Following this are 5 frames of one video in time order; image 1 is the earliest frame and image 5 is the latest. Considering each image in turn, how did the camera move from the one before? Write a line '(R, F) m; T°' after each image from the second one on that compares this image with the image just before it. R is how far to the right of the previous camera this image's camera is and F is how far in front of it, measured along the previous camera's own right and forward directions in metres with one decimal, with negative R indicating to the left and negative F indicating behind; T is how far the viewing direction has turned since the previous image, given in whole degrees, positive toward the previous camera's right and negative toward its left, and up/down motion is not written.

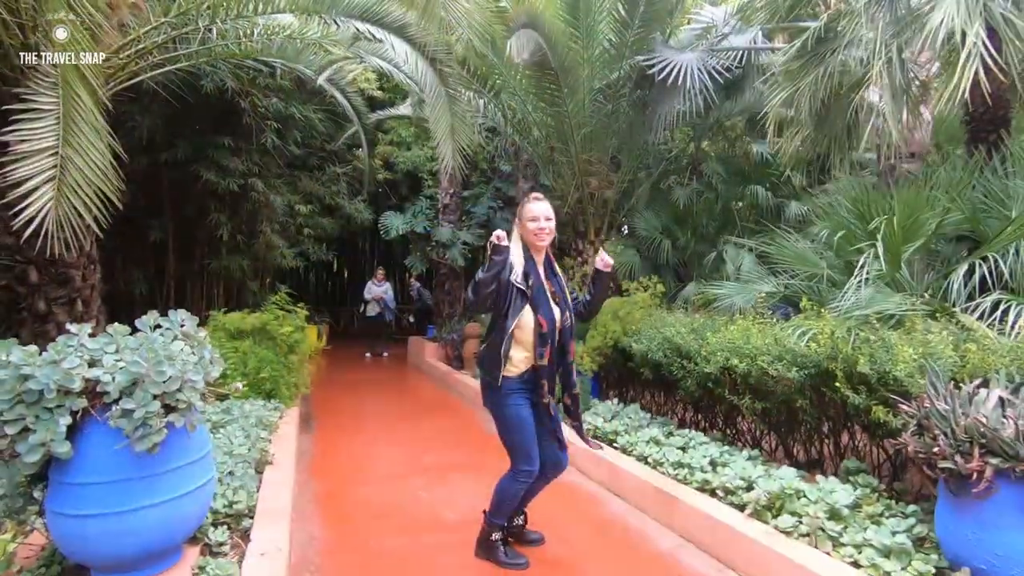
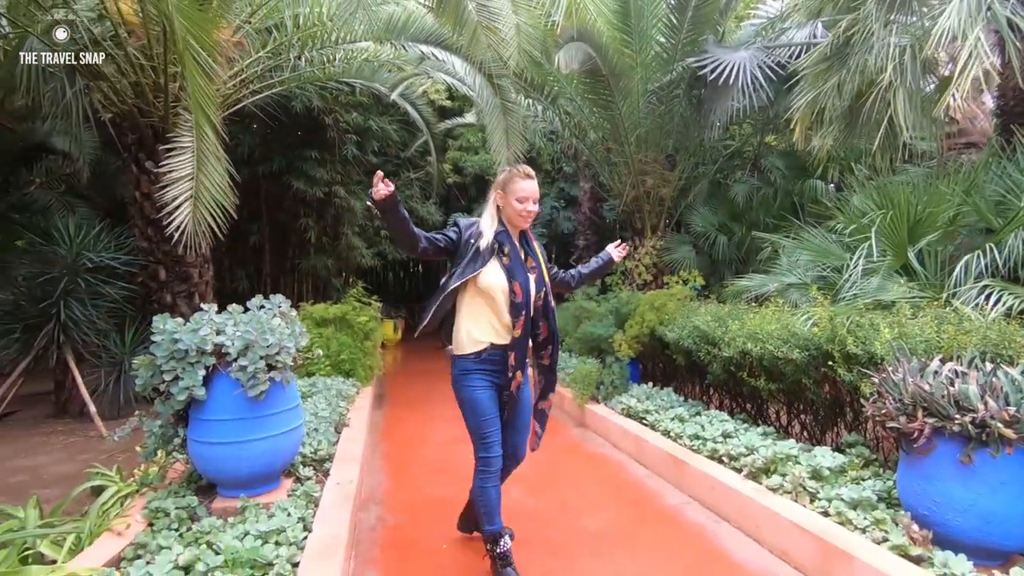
(+0.3, -0.5) m; -8°
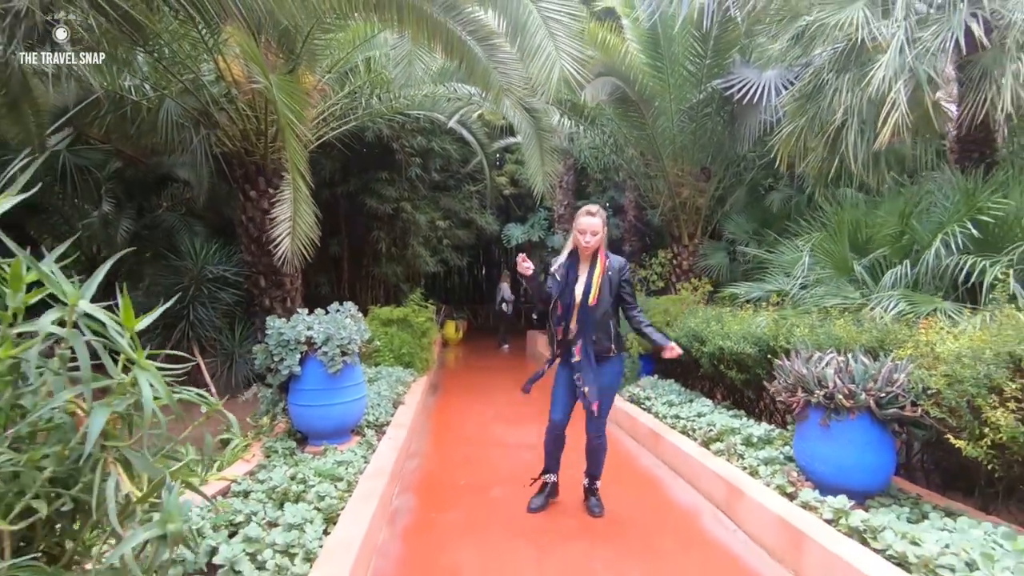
(+0.5, -1.0) m; -7°
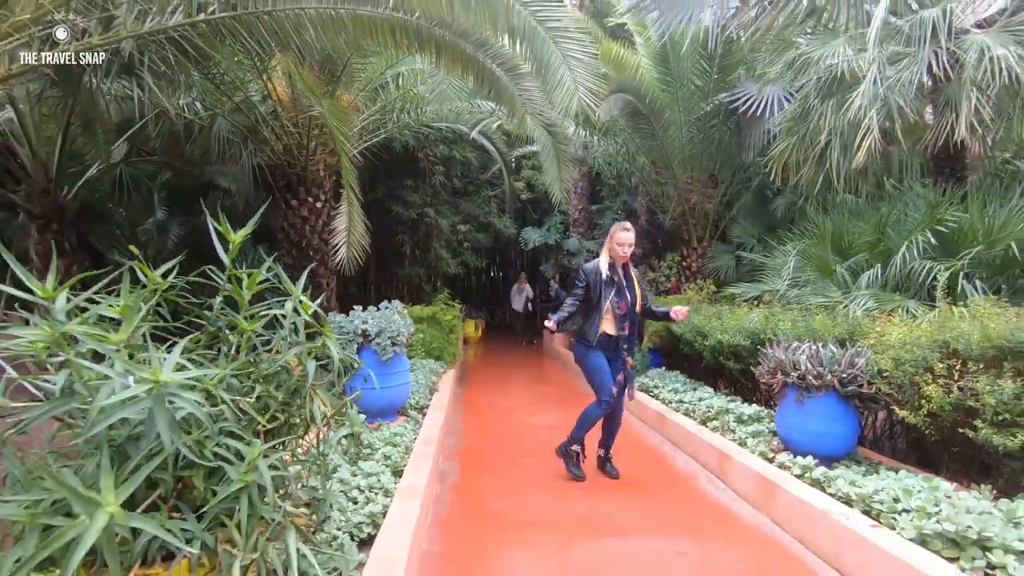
(-0.1, -0.7) m; -1°
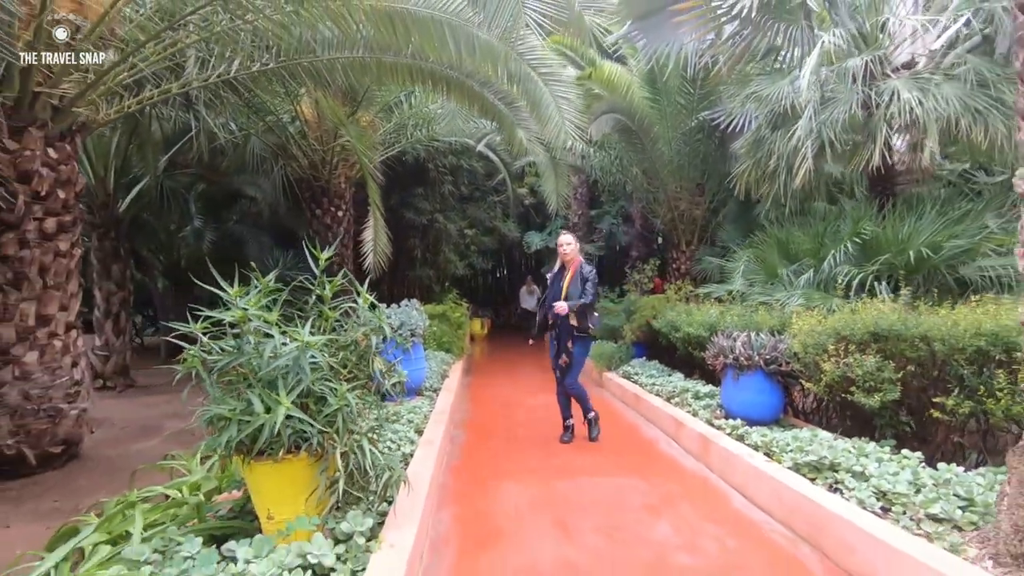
(+0.1, -1.0) m; -1°
